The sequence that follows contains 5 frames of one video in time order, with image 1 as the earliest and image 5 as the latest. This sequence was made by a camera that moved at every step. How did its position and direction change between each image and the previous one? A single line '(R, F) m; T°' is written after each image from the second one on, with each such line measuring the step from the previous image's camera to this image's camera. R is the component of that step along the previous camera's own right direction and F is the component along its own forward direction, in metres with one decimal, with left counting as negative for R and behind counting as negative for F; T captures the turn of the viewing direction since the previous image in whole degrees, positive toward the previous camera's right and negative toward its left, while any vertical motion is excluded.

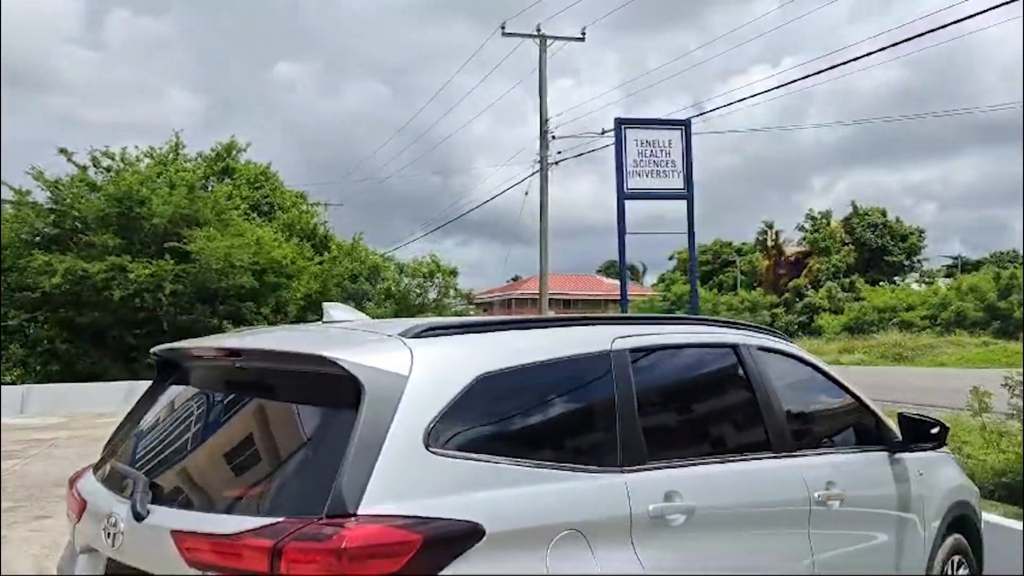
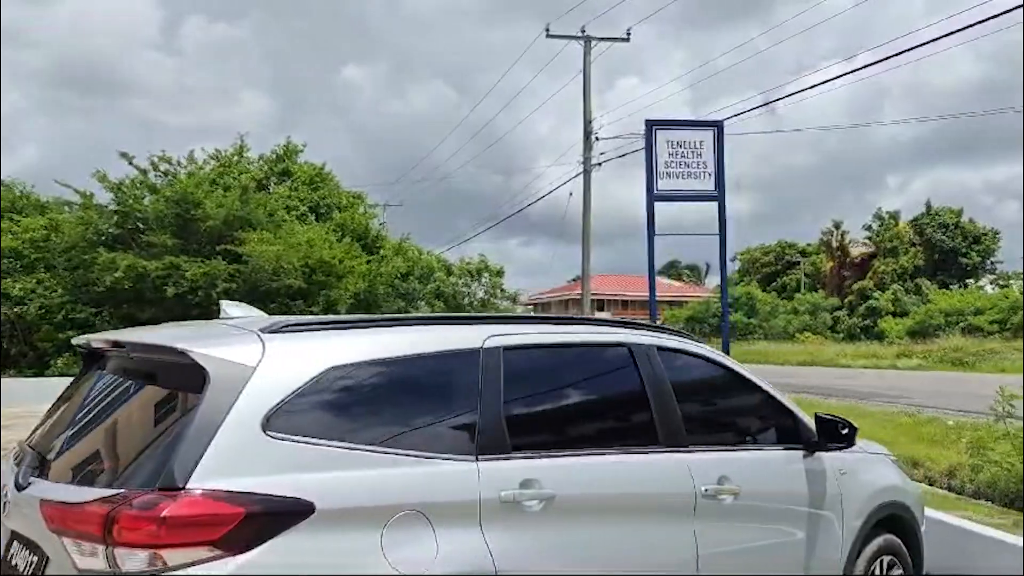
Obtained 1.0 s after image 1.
(+0.6, -0.2) m; -4°
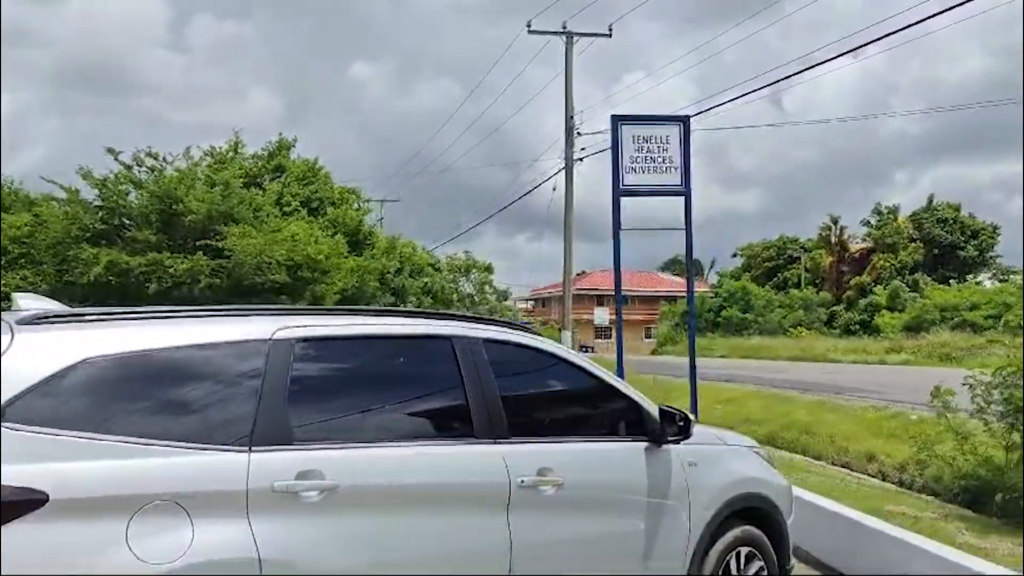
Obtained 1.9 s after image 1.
(+0.7, 0.0) m; -1°
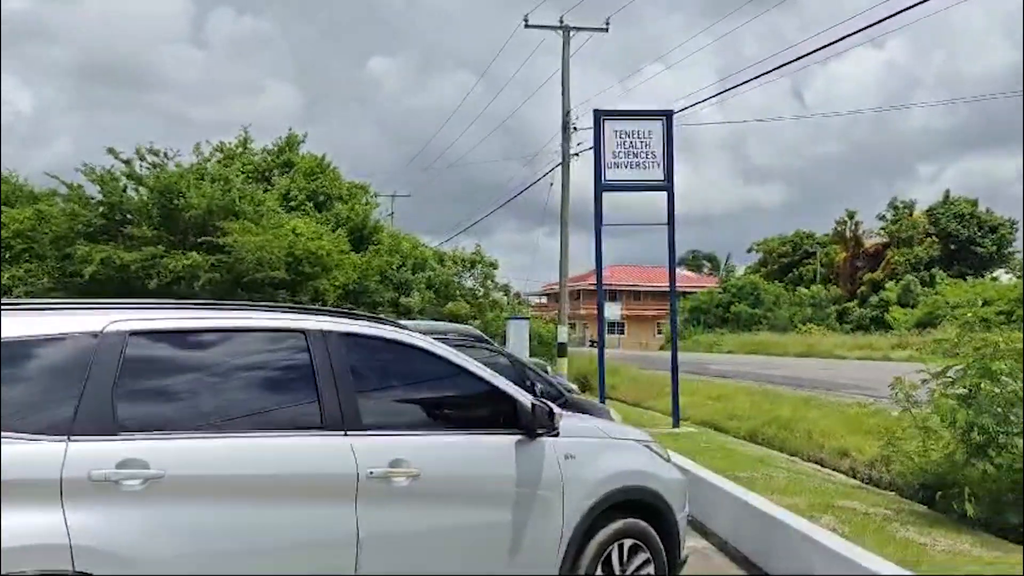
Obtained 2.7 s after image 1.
(+0.6, 0.0) m; -1°
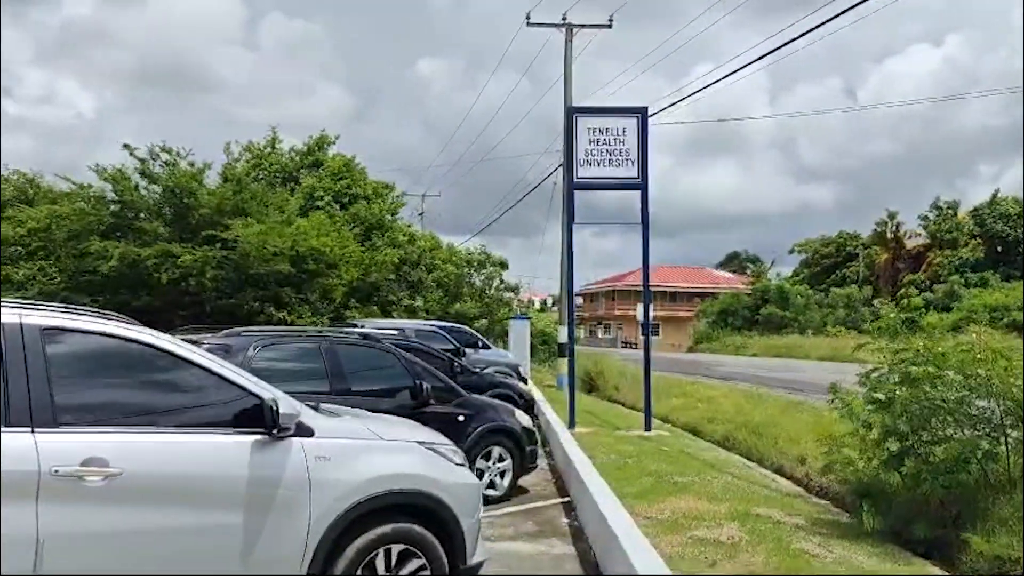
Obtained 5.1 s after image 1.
(+1.3, +0.2) m; -3°
